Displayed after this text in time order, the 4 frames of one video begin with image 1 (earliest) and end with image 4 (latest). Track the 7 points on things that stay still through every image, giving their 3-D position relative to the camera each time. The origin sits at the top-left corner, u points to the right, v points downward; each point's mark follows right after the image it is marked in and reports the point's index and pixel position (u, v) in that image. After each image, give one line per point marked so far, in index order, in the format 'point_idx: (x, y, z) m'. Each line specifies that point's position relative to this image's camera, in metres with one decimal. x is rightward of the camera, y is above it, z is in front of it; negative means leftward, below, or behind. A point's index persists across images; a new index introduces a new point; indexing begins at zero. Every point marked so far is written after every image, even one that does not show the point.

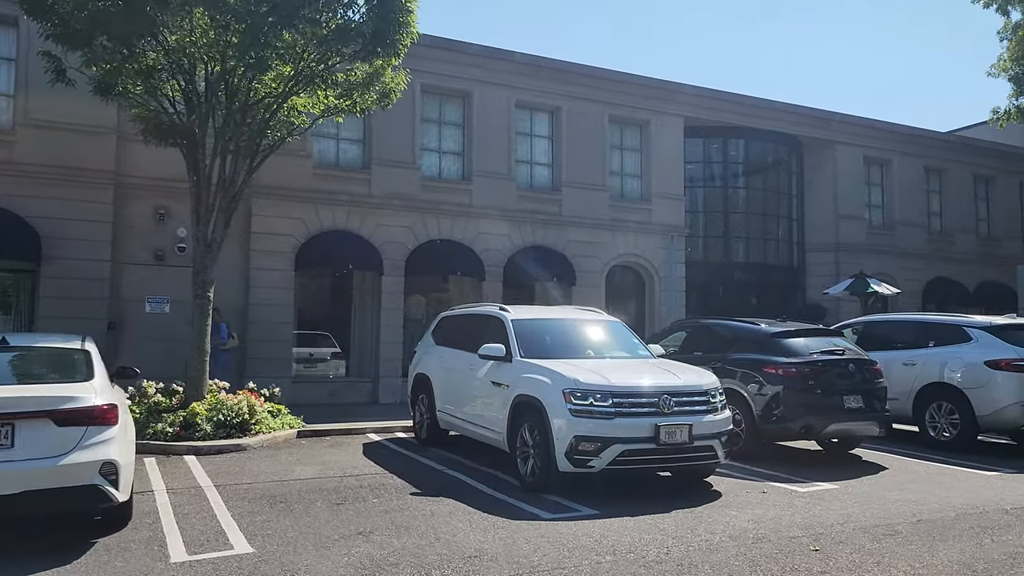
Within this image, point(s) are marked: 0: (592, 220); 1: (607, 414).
0: (+1.7, +1.5, +18.8) m
1: (+0.8, -1.1, +7.8) m
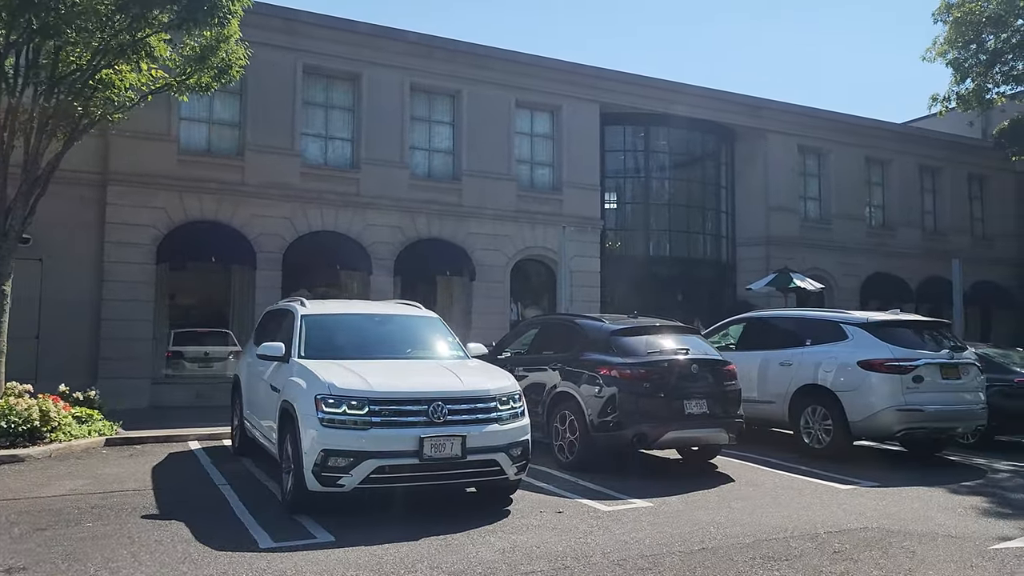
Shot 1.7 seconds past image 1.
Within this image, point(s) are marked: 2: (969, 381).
0: (-0.4, +1.6, +17.7) m
1: (-1.2, -1.0, +6.7) m
2: (+5.3, -1.1, +10.2) m
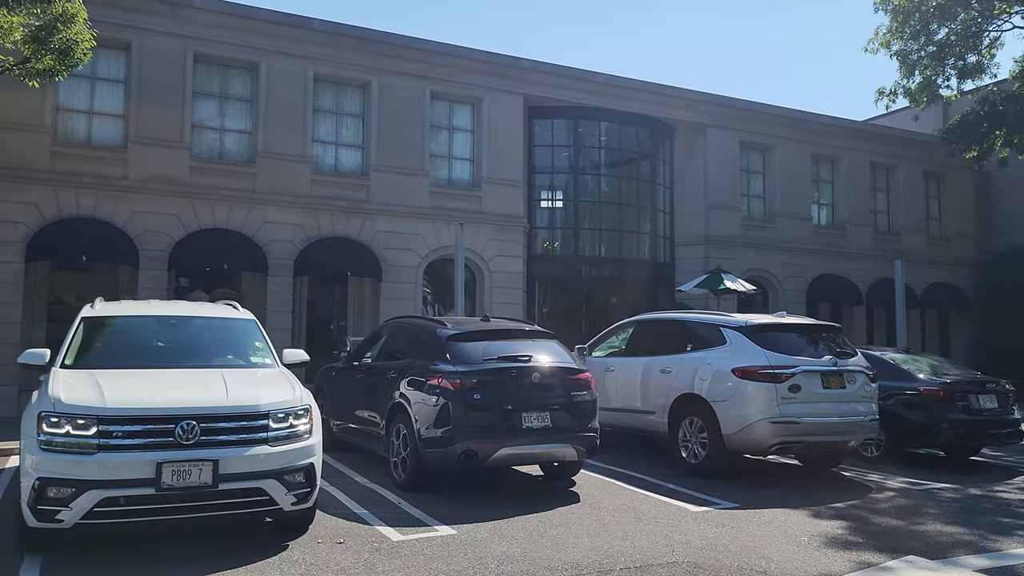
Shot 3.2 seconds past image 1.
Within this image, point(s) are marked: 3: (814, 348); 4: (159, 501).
0: (-2.1, +1.5, +16.8) m
1: (-2.8, -1.0, +5.8) m
2: (+3.7, -1.1, +9.3) m
3: (+3.3, -0.7, +9.5) m
4: (-2.3, -1.4, +5.9) m
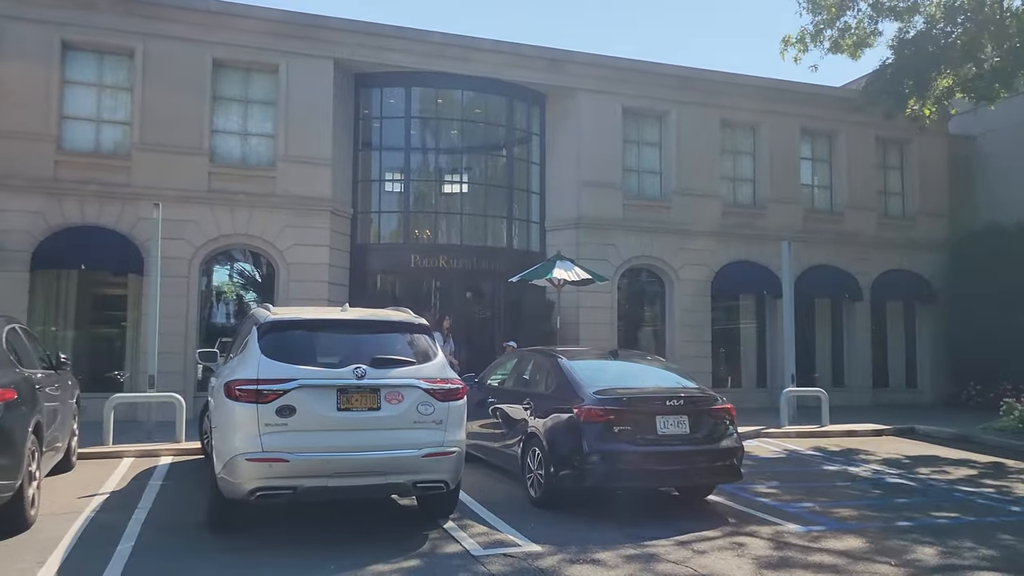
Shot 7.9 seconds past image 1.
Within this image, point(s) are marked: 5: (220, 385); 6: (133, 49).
0: (-5.7, +1.6, +14.7) m
1: (-7.7, -1.0, +3.9) m
2: (-0.8, -0.9, +6.6) m
3: (-1.2, -0.5, +6.8) m
4: (-7.2, -1.3, +3.9) m
5: (-2.3, -0.8, +6.9) m
6: (-6.4, +4.0, +14.8) m
